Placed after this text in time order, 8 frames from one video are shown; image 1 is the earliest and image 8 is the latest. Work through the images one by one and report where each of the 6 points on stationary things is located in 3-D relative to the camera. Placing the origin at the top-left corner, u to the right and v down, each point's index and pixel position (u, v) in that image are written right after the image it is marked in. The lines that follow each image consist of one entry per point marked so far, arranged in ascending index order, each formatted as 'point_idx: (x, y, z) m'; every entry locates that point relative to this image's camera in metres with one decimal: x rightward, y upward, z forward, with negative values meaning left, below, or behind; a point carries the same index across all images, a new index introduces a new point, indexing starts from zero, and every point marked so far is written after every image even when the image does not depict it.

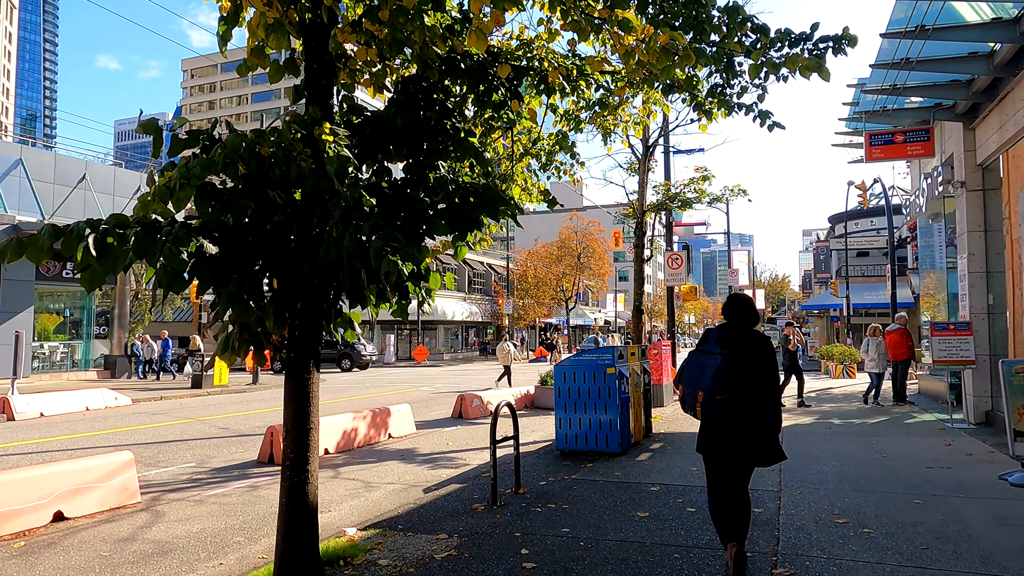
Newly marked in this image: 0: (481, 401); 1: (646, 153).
0: (-0.6, -2.4, +14.2) m
1: (+2.7, +2.7, +13.3) m
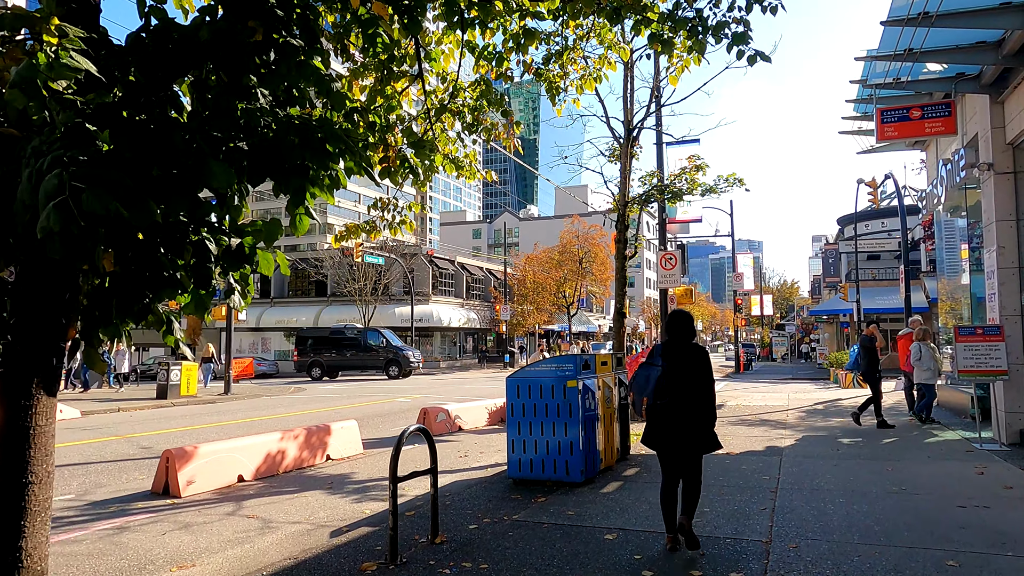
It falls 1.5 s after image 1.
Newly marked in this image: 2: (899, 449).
0: (-1.2, -2.4, +12.7) m
1: (+2.1, +2.7, +11.9) m
2: (+5.3, -2.2, +9.1) m
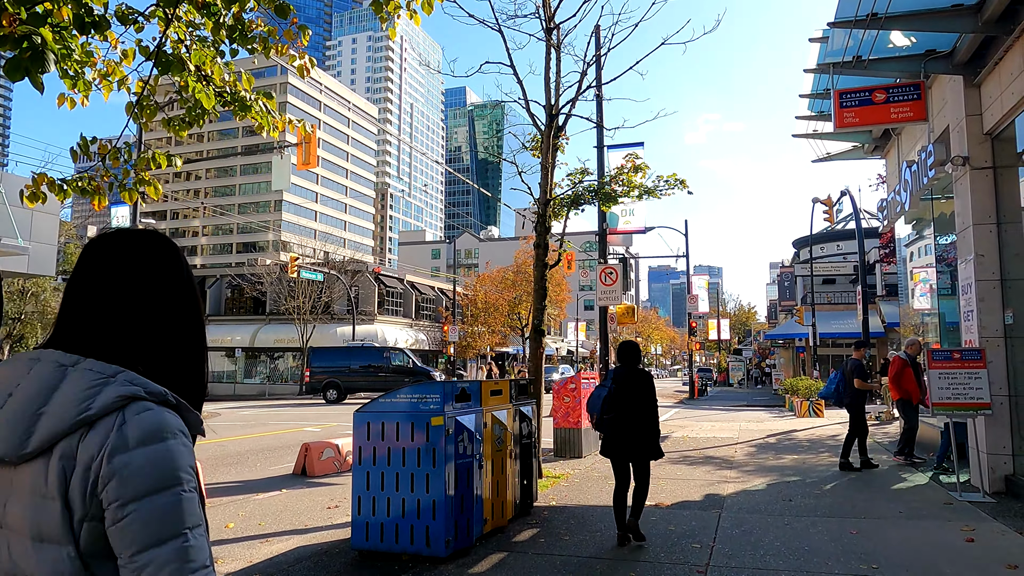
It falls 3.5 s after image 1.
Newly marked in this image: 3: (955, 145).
0: (-2.8, -2.6, +10.6) m
1: (+0.6, +2.5, +10.2) m
2: (+3.9, -2.4, +7.4) m
3: (+5.7, +1.9, +8.5) m
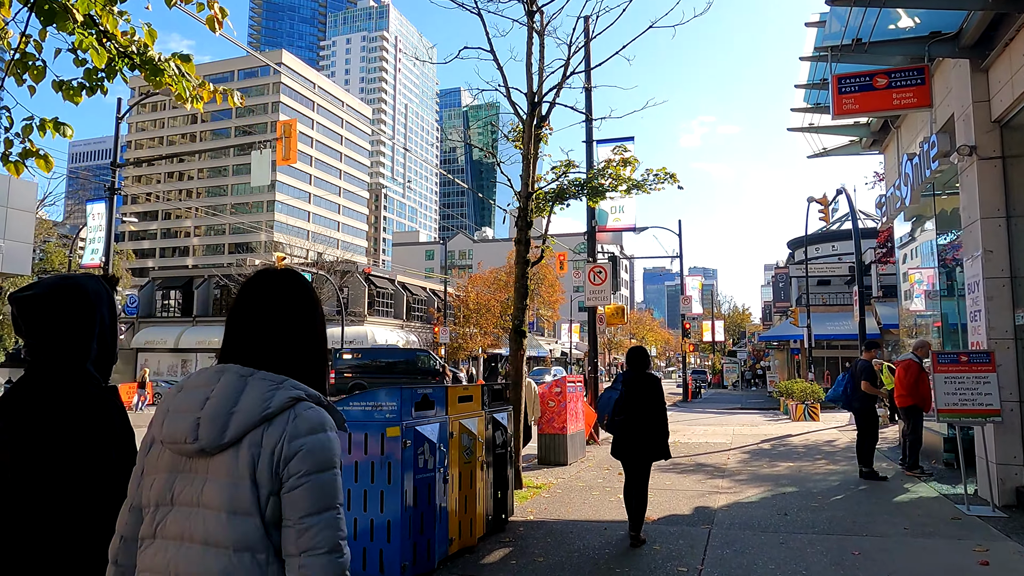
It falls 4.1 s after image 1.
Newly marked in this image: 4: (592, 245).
0: (-3.1, -2.6, +10.0) m
1: (+0.3, +2.5, +9.6) m
2: (+3.6, -2.4, +6.8) m
3: (+5.4, +1.9, +8.0) m
4: (+1.9, +1.0, +15.3) m
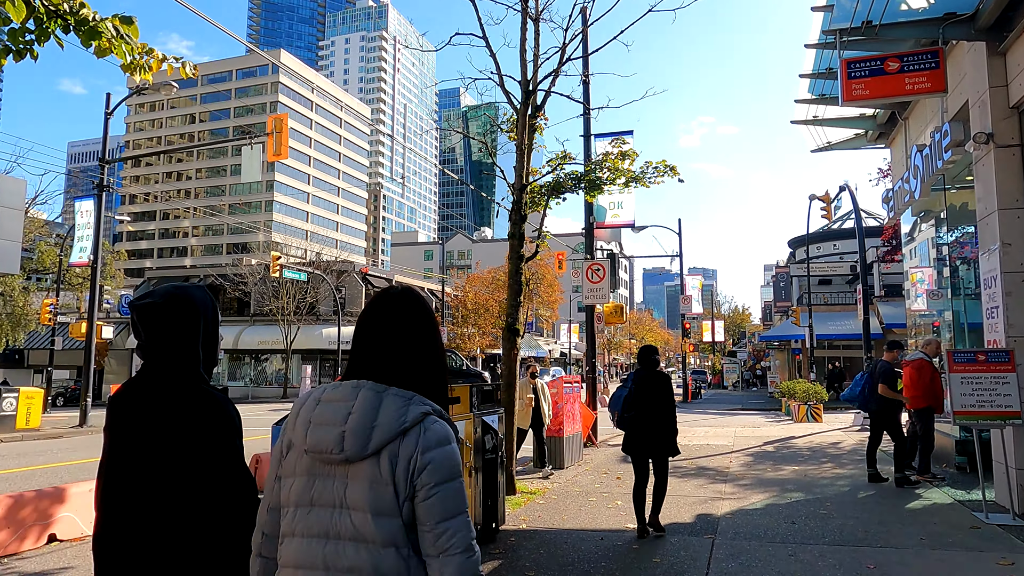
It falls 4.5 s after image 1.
0: (-3.2, -2.5, +9.6) m
1: (+0.2, +2.6, +9.2) m
2: (+3.5, -2.3, +6.4) m
3: (+5.3, +1.9, +7.6) m
4: (+1.8, +1.0, +14.9) m
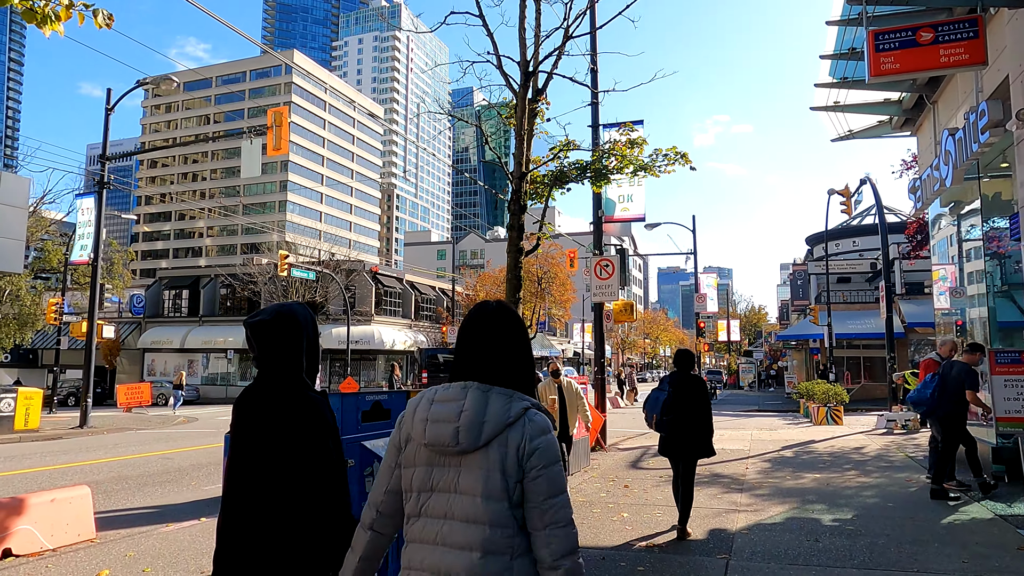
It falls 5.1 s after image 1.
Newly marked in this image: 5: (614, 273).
0: (-3.2, -2.5, +9.1) m
1: (+0.2, +2.6, +8.6) m
2: (+3.5, -2.2, +5.8) m
3: (+5.3, +2.0, +6.9) m
4: (+1.9, +1.1, +14.3) m
5: (+2.2, +0.3, +14.2) m
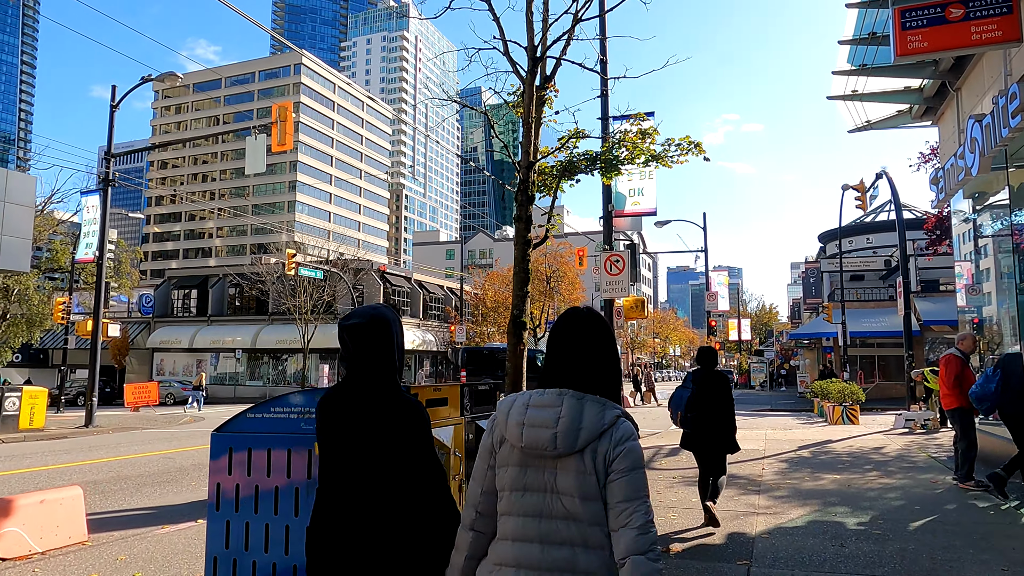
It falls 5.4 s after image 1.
0: (-3.1, -2.4, +8.9) m
1: (+0.3, +2.7, +8.3) m
2: (+3.5, -2.1, +5.4) m
3: (+5.3, +2.1, +6.6) m
4: (+2.0, +1.2, +14.0) m
5: (+2.3, +0.4, +13.8) m
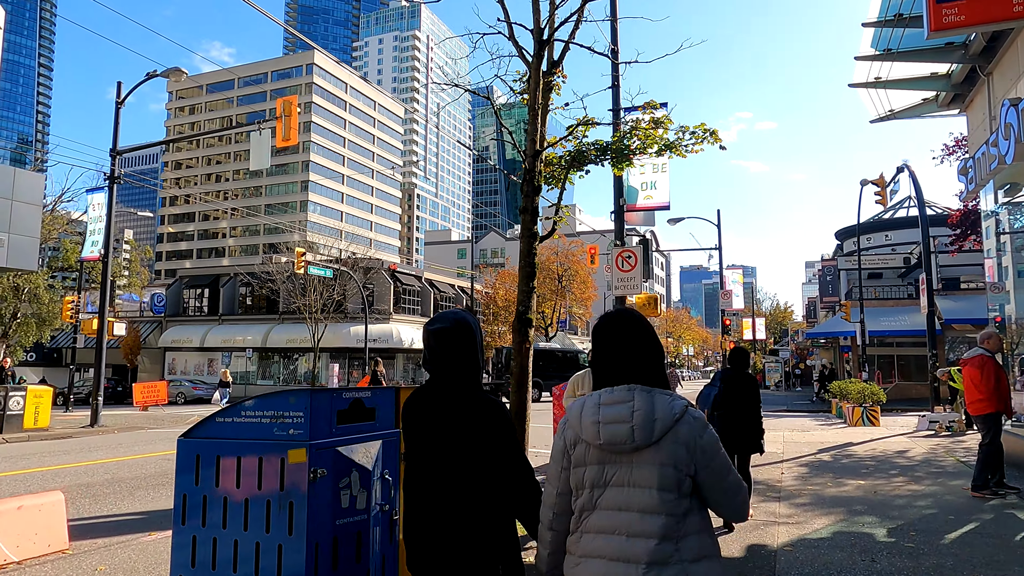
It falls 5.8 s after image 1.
0: (-3.0, -2.4, +8.5) m
1: (+0.3, +2.7, +7.9) m
2: (+3.5, -2.1, +5.0) m
3: (+5.4, +2.1, +6.1) m
4: (+2.2, +1.3, +13.5) m
5: (+2.5, +0.5, +13.4) m
